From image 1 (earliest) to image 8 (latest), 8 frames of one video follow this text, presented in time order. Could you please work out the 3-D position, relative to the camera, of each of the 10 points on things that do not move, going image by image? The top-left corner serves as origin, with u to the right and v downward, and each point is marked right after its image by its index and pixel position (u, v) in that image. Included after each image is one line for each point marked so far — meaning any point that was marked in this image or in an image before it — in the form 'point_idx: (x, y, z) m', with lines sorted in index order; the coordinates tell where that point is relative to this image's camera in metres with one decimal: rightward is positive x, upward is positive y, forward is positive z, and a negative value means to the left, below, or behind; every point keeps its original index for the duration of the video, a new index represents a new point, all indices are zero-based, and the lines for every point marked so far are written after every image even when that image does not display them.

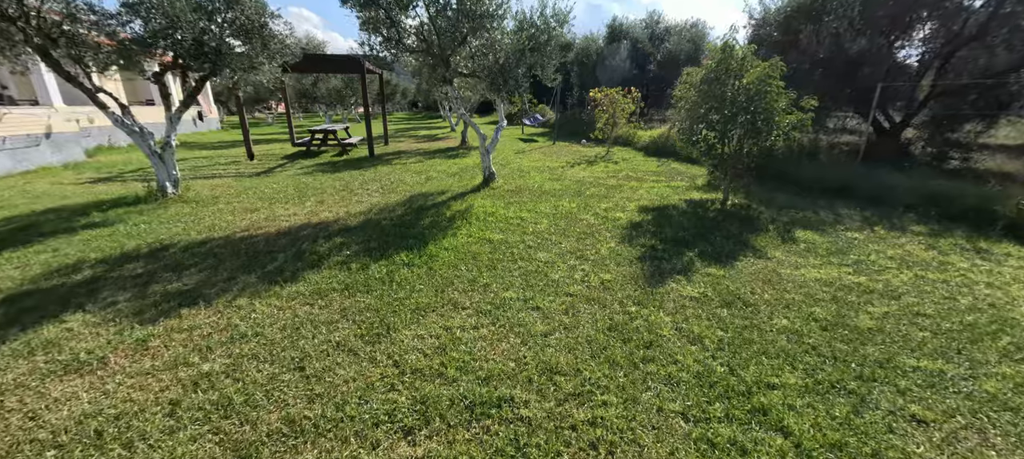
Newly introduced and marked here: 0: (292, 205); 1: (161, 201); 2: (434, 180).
0: (-3.6, +0.4, +6.5) m
1: (-6.0, +0.5, +6.9) m
2: (-1.7, +0.9, +8.0) m
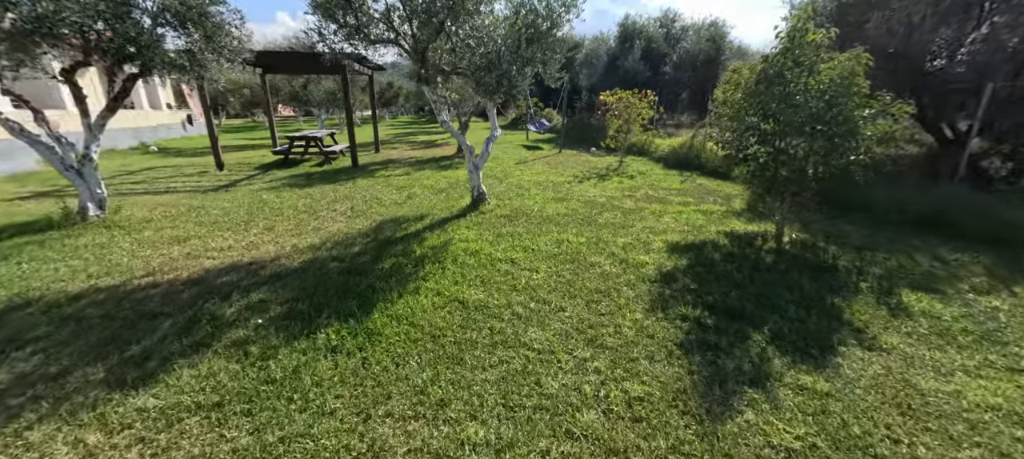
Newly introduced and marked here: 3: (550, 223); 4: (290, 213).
0: (-3.7, -0.1, +5.3) m
1: (-6.1, +0.1, +5.7) m
2: (-1.7, +0.5, +6.8) m
3: (+0.4, +0.1, +5.2) m
4: (-3.5, +0.2, +6.2) m
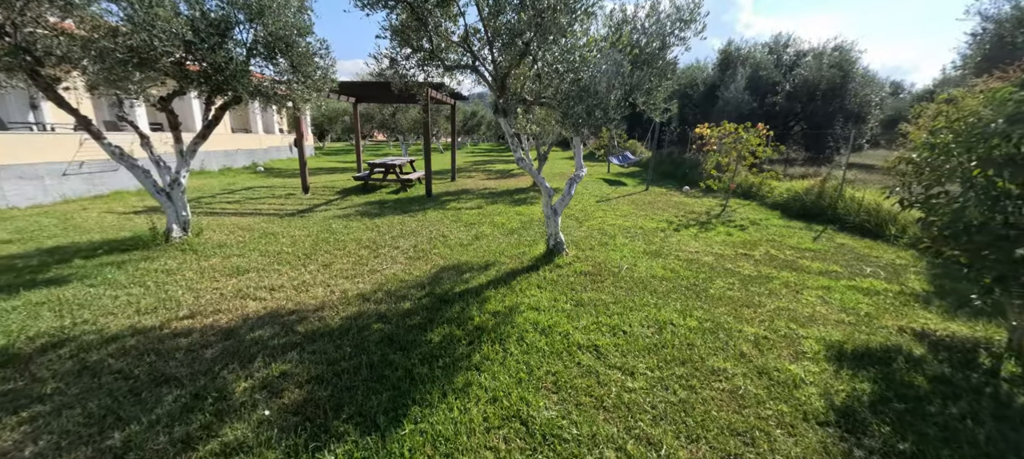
0: (-2.8, -0.5, +5.0) m
1: (-5.1, -0.2, +5.8) m
2: (-0.5, -0.2, +6.1) m
3: (+1.3, -0.6, +4.1) m
4: (-2.4, -0.2, +5.8) m
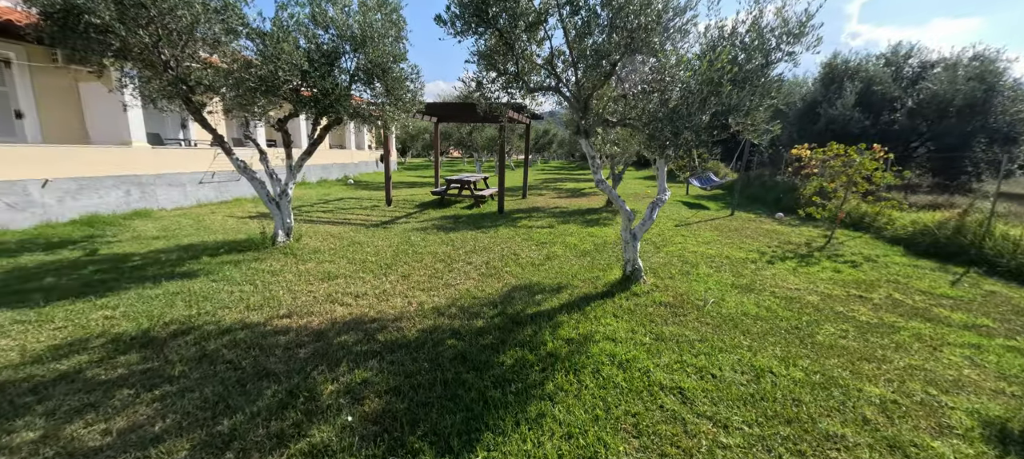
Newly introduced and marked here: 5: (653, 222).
0: (-1.8, -0.6, +5.3) m
1: (-3.9, -0.3, +6.6) m
2: (+0.6, -0.5, +6.0) m
3: (+2.0, -0.9, +3.7) m
4: (-1.3, -0.5, +6.1) m
5: (+1.7, +0.1, +4.9) m
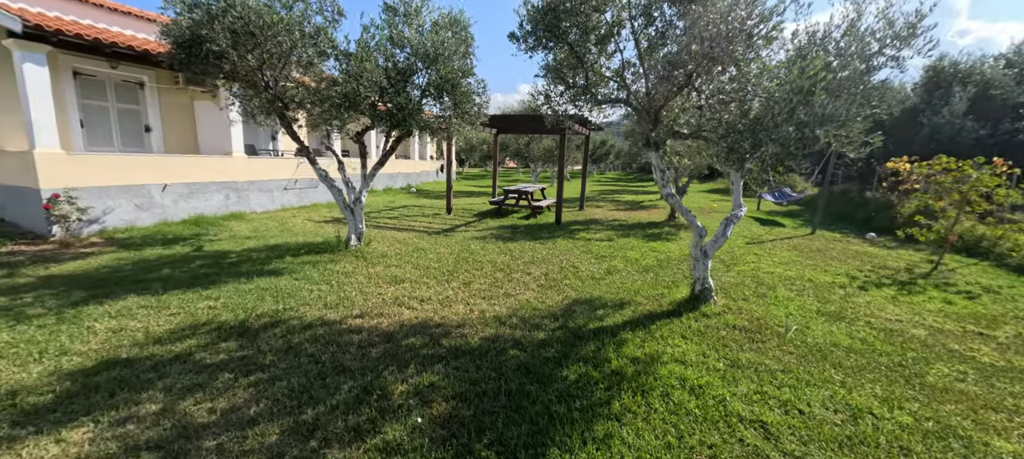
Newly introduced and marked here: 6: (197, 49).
0: (-1.0, -0.7, +5.5) m
1: (-2.9, -0.4, +7.1) m
2: (+1.5, -0.7, +5.9) m
3: (+2.5, -1.1, +3.4) m
4: (-0.3, -0.6, +6.2) m
5: (+2.4, -0.1, +4.6) m
6: (-4.6, +2.6, +6.0) m
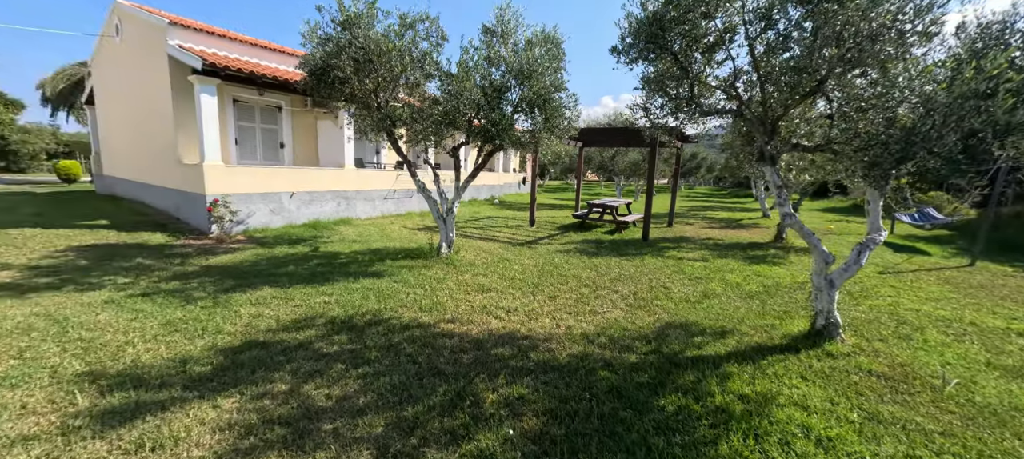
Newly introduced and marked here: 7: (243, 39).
0: (+0.2, -0.9, +5.5) m
1: (-1.3, -0.5, +7.5) m
2: (+2.7, -0.9, +5.4) m
3: (+3.2, -1.3, +2.7) m
4: (+1.0, -0.8, +6.1) m
5: (+3.4, -0.4, +4.0) m
6: (-3.1, +2.5, +6.9) m
7: (-7.1, +5.0, +10.9) m
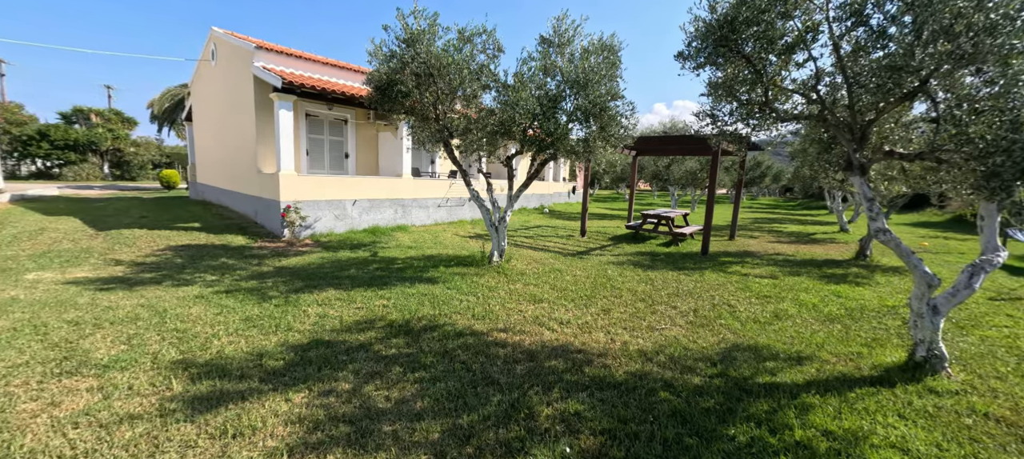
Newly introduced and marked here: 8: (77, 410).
0: (+0.9, -1.0, +5.4) m
1: (-0.3, -0.7, +7.5) m
2: (+3.4, -1.1, +4.9) m
3: (+3.5, -1.4, +2.2) m
4: (+1.8, -1.0, +5.9) m
5: (+3.9, -0.5, +3.5) m
6: (-2.1, +2.4, +7.2) m
7: (-5.5, +4.8, +11.8) m
8: (-3.0, -1.3, +2.9) m
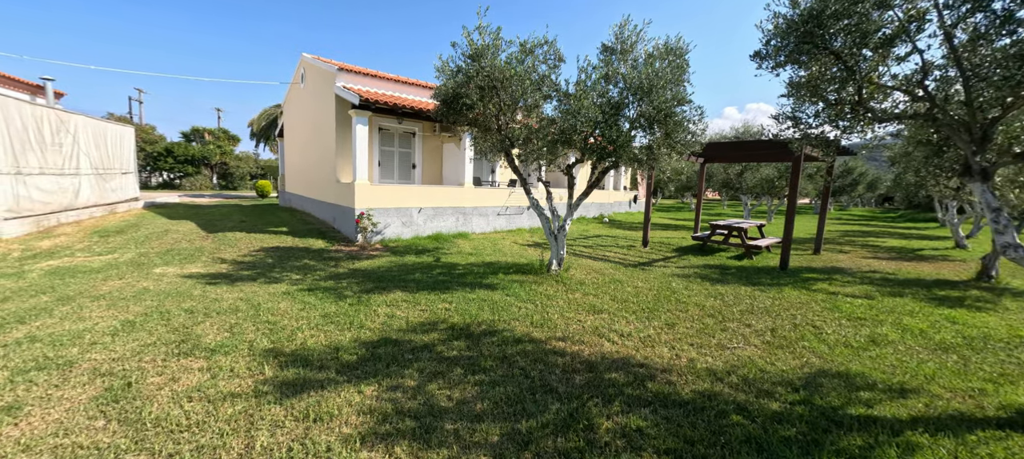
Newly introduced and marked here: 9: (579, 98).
0: (+1.7, -1.2, +5.2) m
1: (+0.8, -0.8, +7.5) m
2: (+4.1, -1.3, +4.4) m
3: (+3.8, -1.5, +1.7) m
4: (+2.6, -1.1, +5.5) m
5: (+4.4, -0.7, +2.9) m
6: (-0.9, +2.3, +7.5) m
7: (-3.6, +4.7, +12.5) m
8: (-2.6, -1.3, +3.3) m
9: (+1.2, +2.1, +6.4) m
